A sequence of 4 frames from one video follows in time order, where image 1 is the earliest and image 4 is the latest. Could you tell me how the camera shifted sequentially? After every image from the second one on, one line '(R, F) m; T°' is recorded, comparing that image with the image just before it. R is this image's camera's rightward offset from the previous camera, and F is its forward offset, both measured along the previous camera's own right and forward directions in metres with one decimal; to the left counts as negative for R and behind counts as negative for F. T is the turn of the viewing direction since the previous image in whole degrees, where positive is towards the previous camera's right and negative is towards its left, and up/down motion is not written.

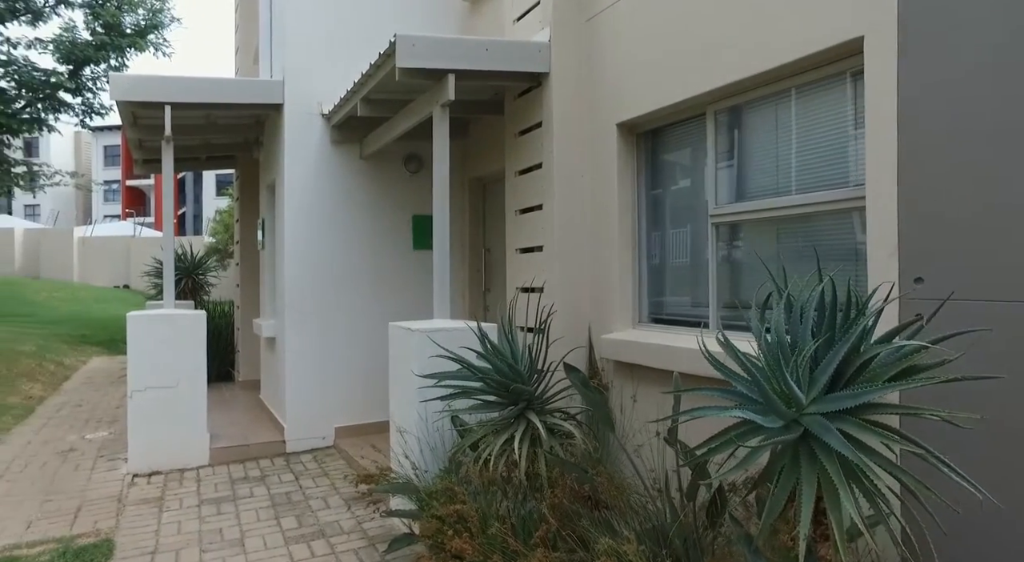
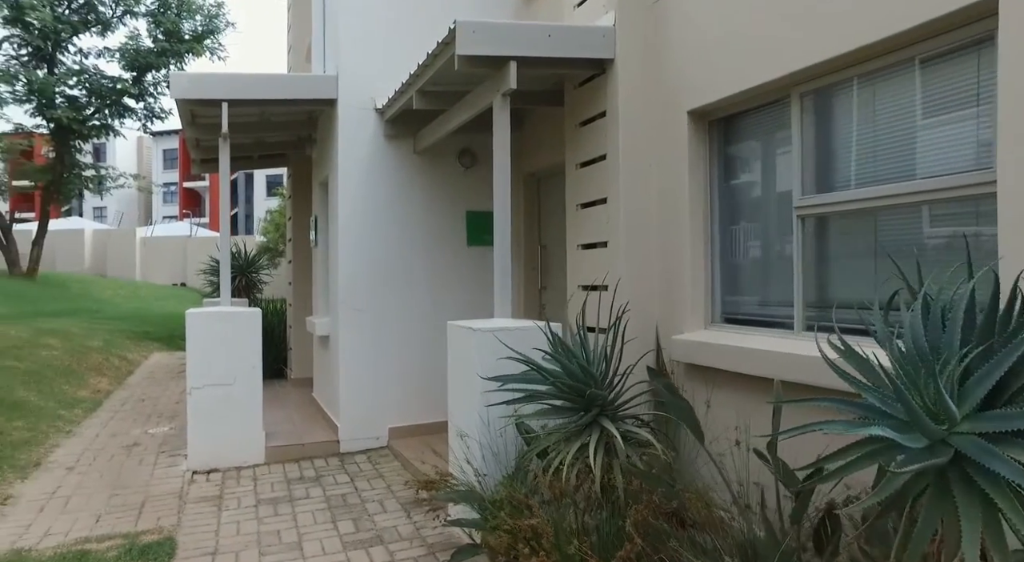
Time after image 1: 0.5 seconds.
(-0.1, +0.2) m; -4°
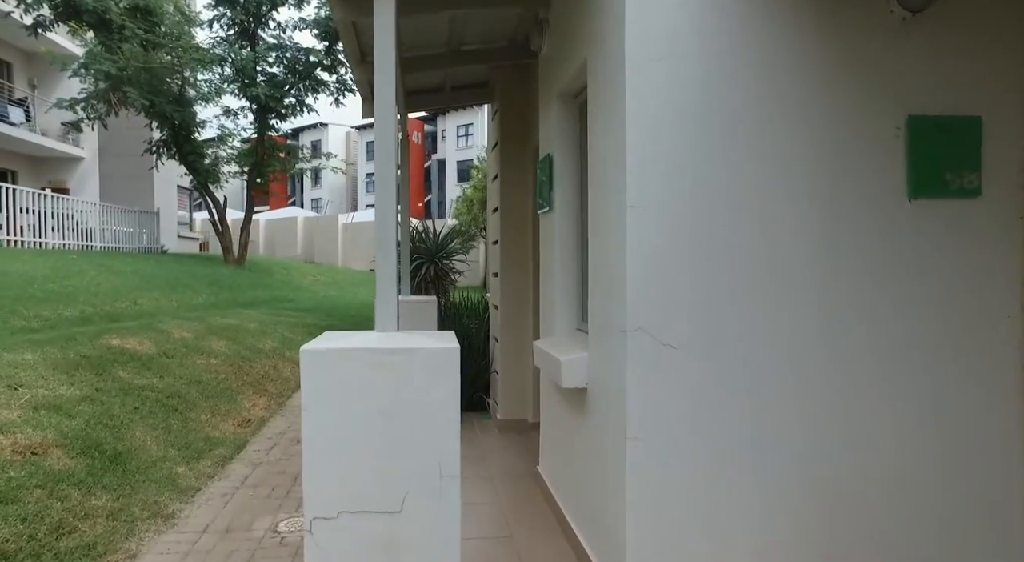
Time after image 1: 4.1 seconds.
(-1.2, +3.6) m; -15°
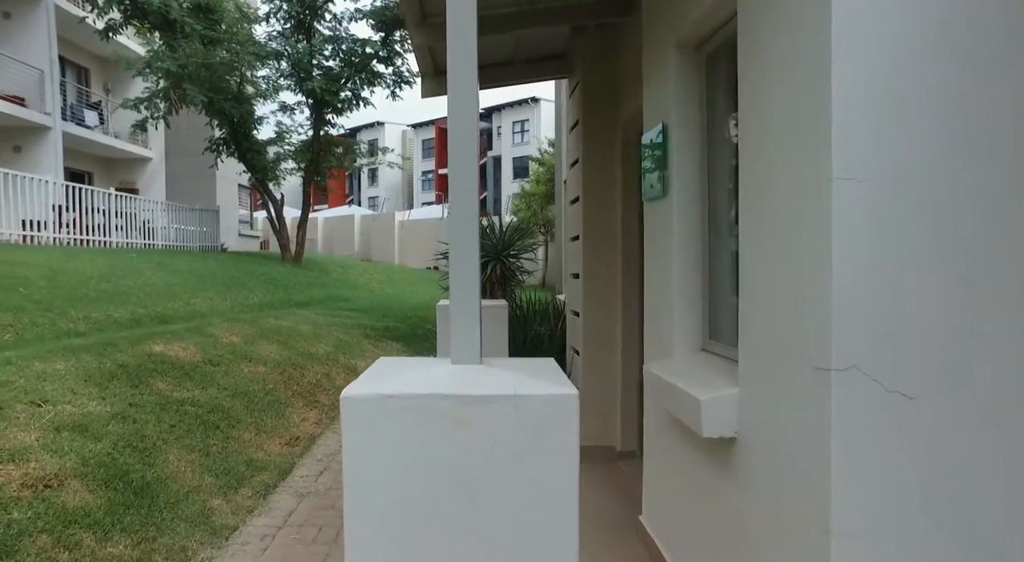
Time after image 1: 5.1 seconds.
(-0.2, +0.9) m; -4°
